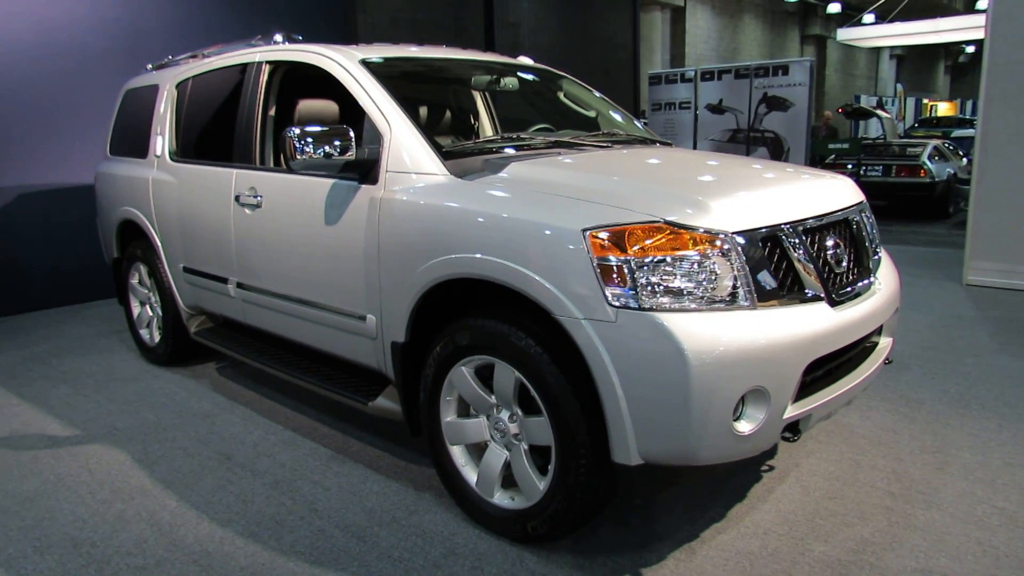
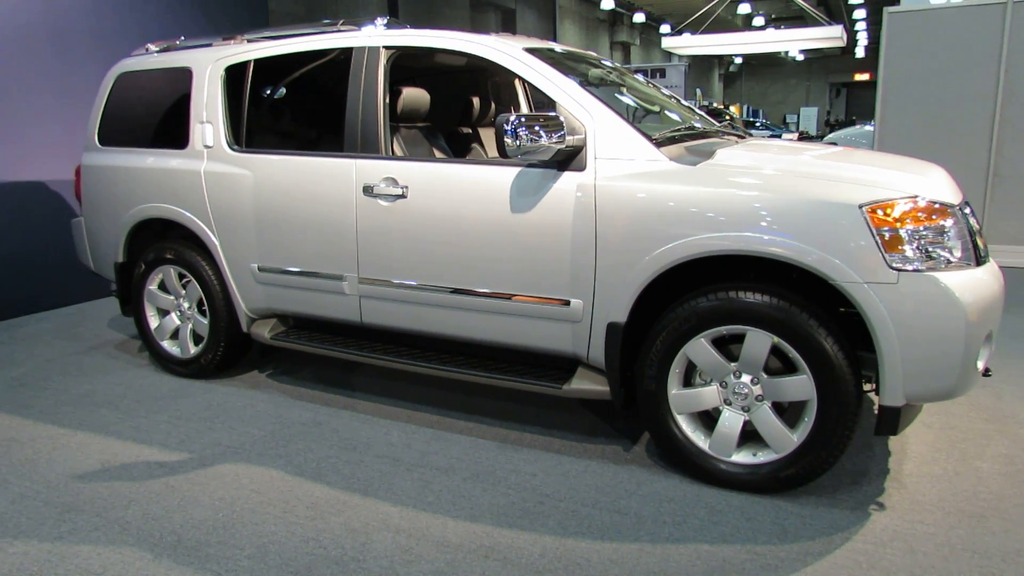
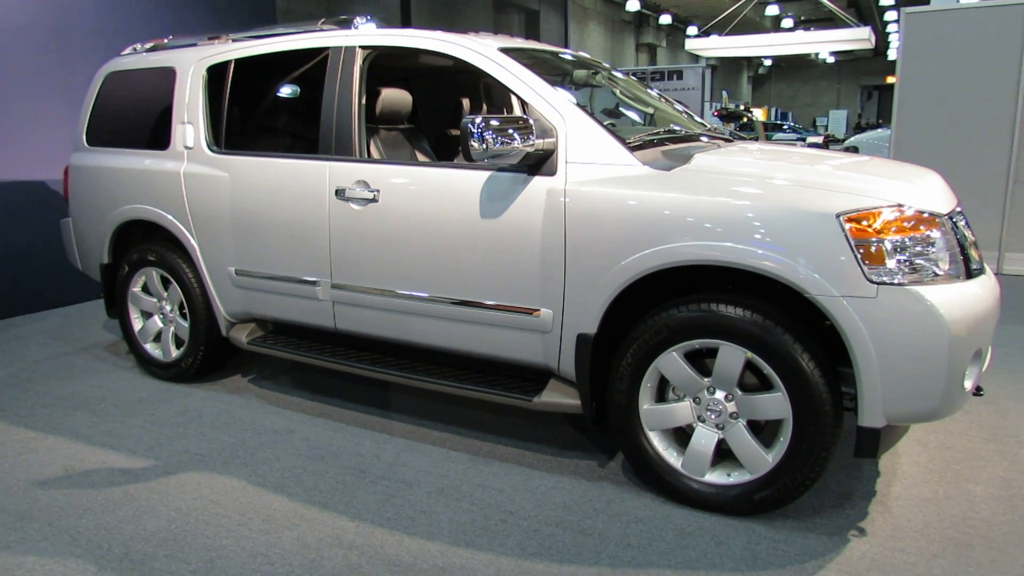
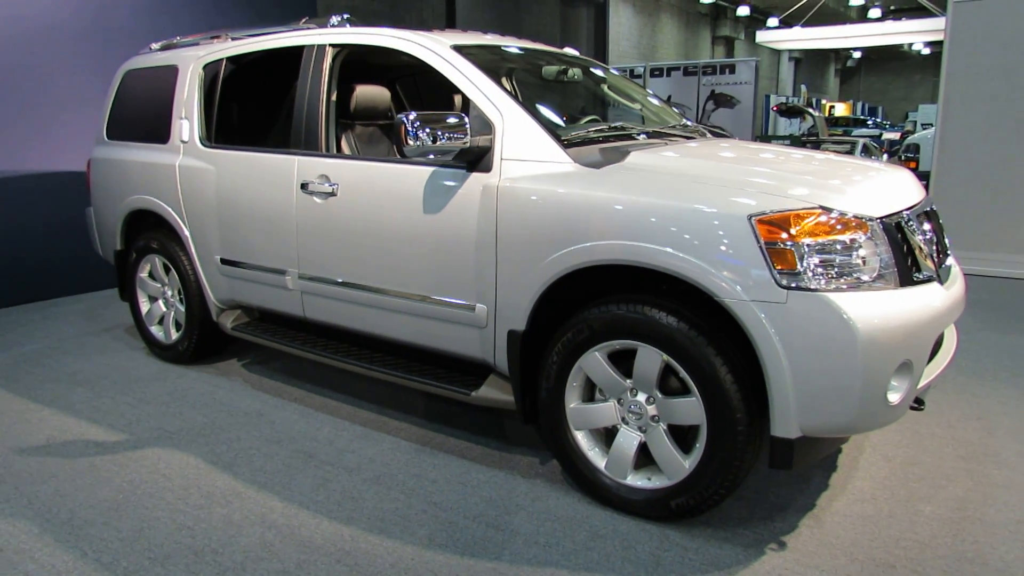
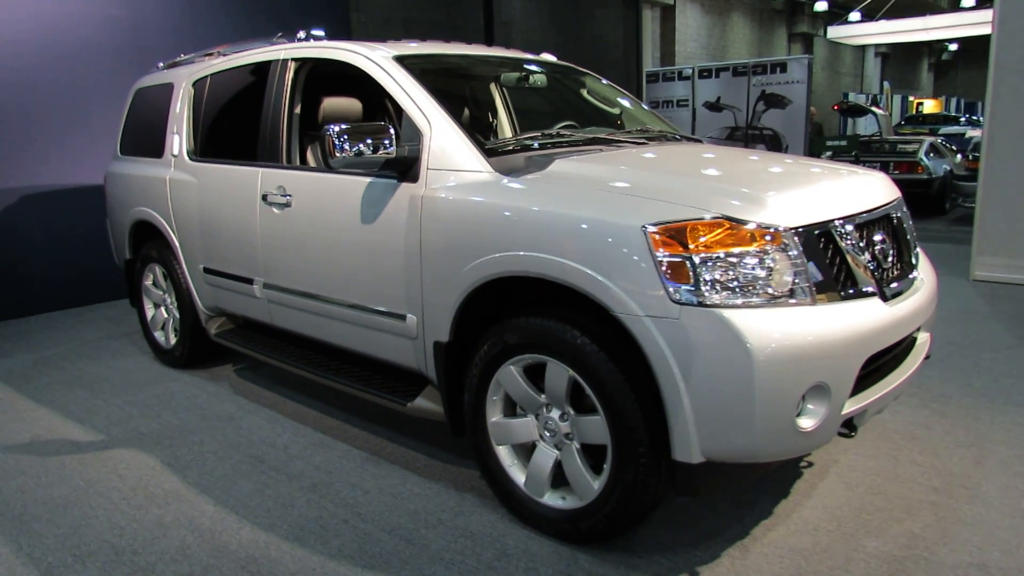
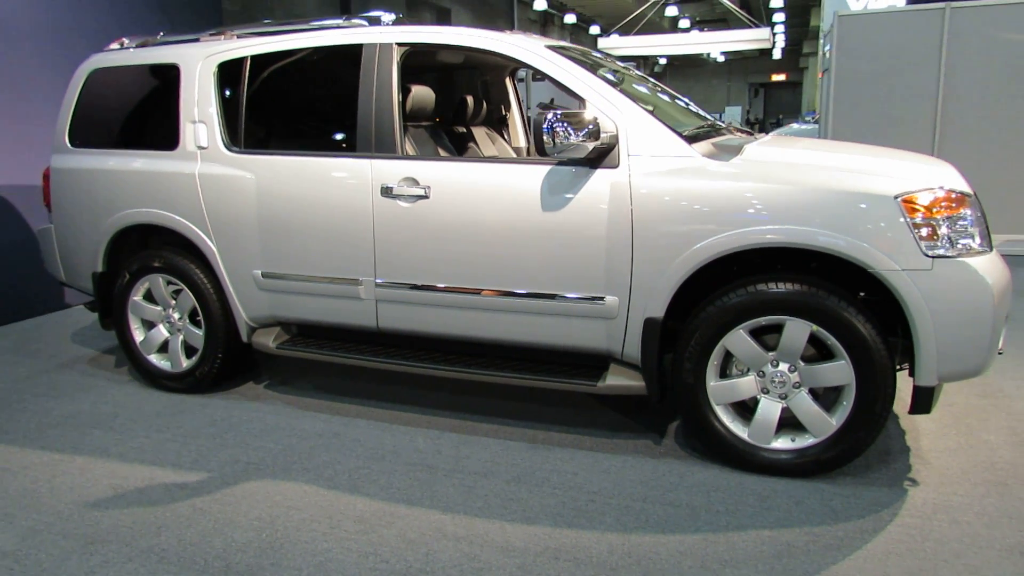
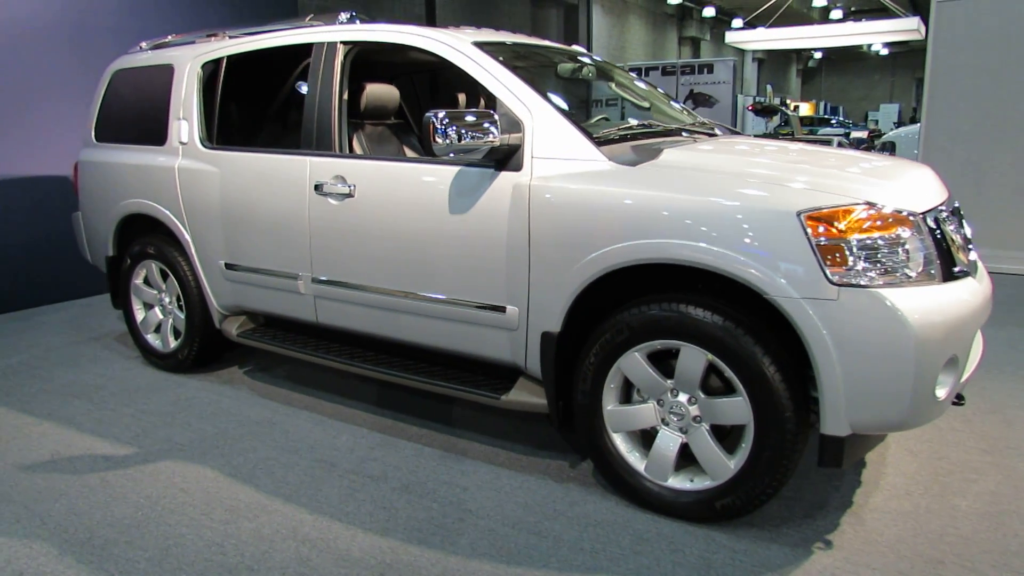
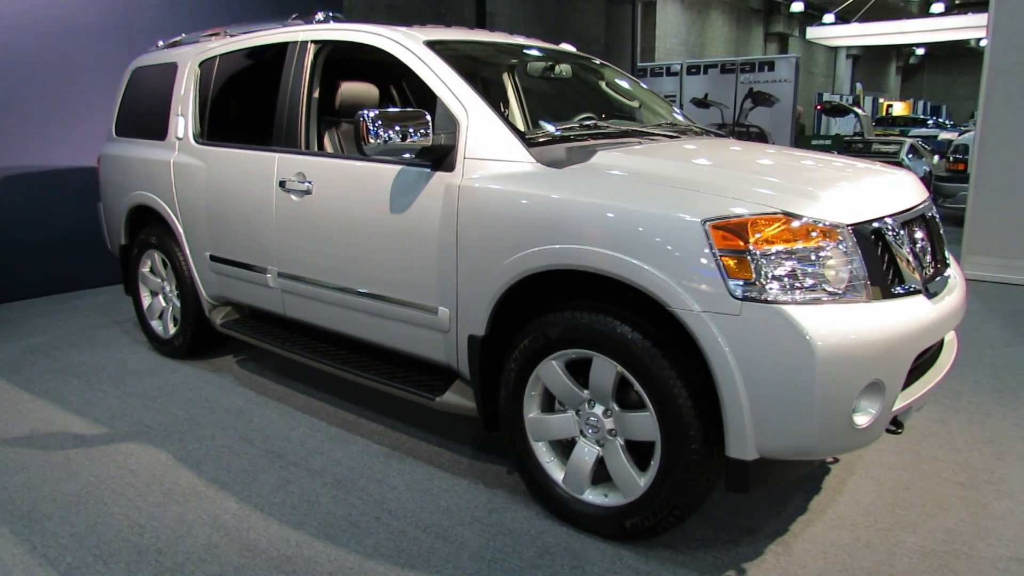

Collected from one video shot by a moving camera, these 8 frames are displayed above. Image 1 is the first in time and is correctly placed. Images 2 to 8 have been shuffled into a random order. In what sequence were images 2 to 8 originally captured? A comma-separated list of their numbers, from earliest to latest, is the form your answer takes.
5, 8, 4, 7, 3, 2, 6
